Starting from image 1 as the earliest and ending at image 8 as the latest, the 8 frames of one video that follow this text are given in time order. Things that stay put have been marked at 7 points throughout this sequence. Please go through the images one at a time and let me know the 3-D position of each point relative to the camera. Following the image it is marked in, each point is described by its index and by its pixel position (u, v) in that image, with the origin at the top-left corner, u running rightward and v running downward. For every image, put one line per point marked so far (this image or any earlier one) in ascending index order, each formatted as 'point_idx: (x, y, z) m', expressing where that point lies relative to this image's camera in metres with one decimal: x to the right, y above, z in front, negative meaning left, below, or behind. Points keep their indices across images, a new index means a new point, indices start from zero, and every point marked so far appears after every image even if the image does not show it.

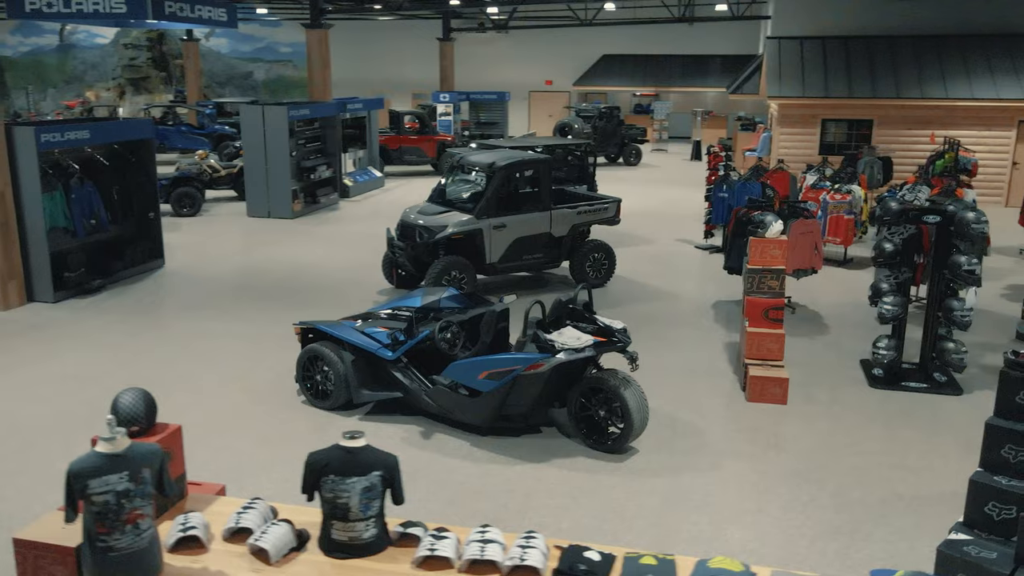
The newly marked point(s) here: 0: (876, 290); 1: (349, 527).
0: (+2.6, 0.0, +6.0) m
1: (-0.5, -0.7, +2.6) m
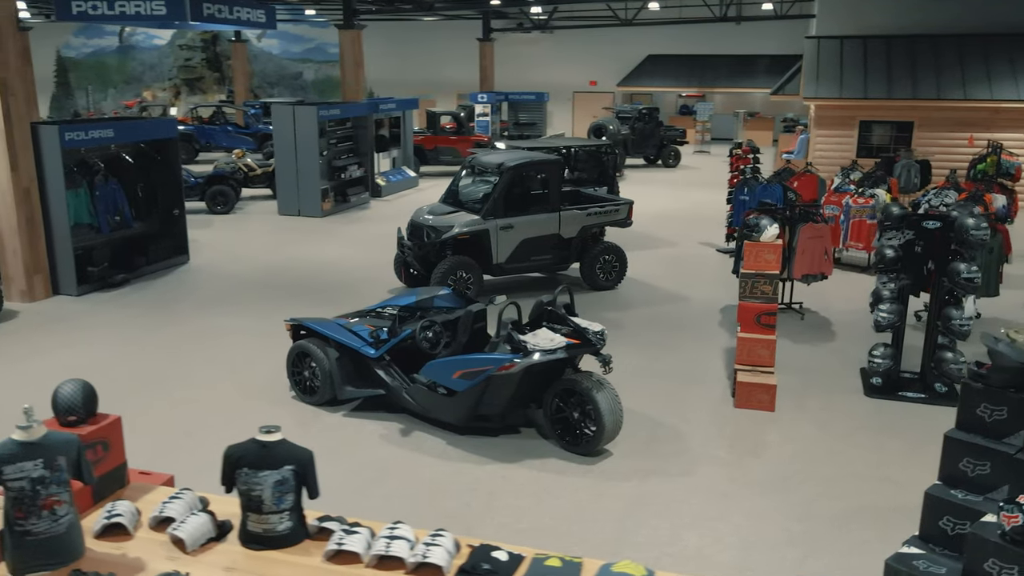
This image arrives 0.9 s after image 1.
0: (+2.5, -0.1, +5.8) m
1: (-0.8, -0.7, +2.7) m
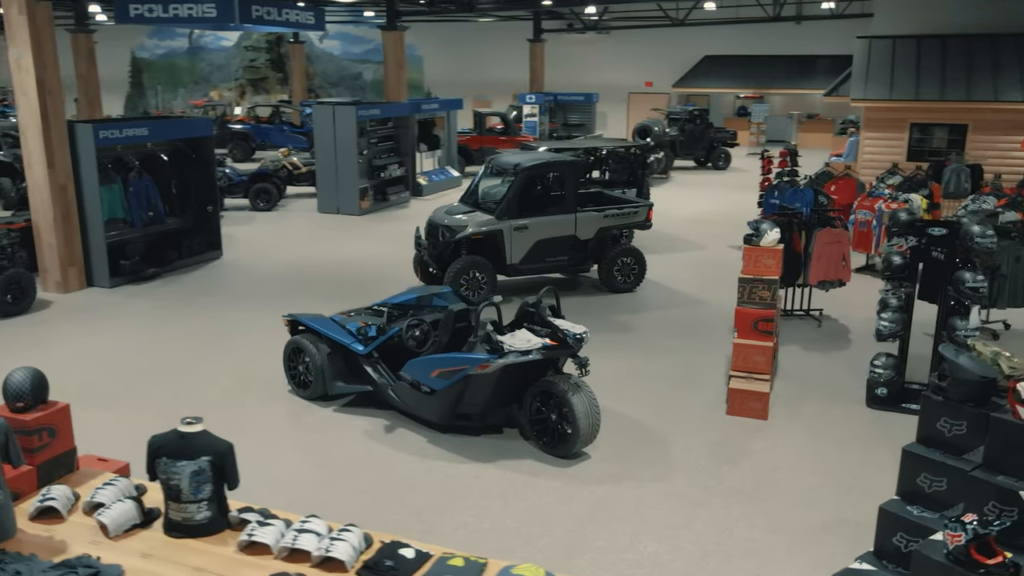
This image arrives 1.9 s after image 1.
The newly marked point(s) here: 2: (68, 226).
0: (+2.4, -0.1, +5.6) m
1: (-1.1, -0.7, +2.7) m
2: (-4.3, +0.6, +8.4) m
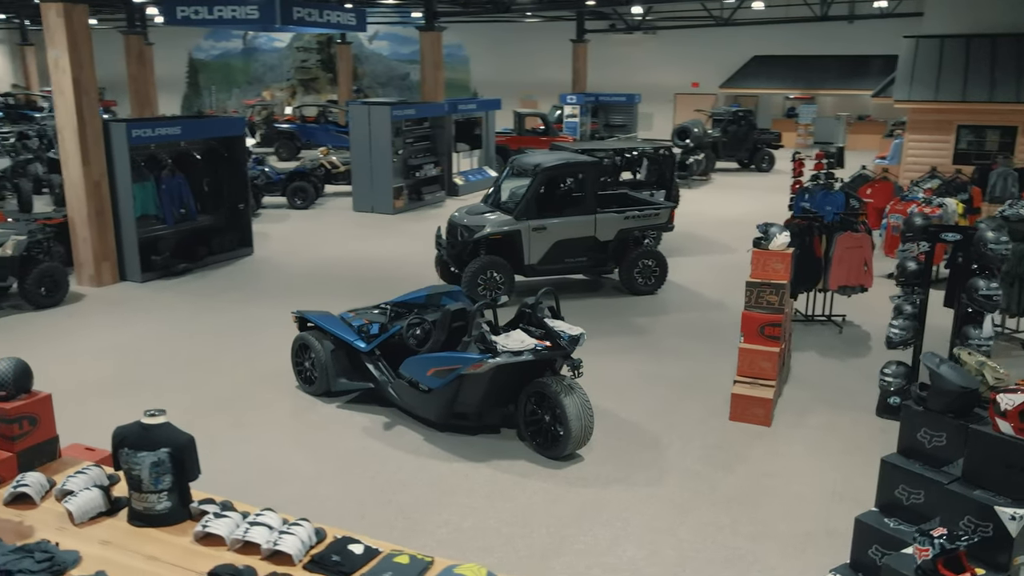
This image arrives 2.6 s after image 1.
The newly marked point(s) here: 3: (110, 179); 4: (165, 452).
0: (+2.5, -0.1, +5.5) m
1: (-1.2, -0.7, +2.8) m
2: (-4.1, +0.7, +8.7) m
3: (-4.1, +1.1, +8.7) m
4: (-1.1, -0.5, +2.8) m
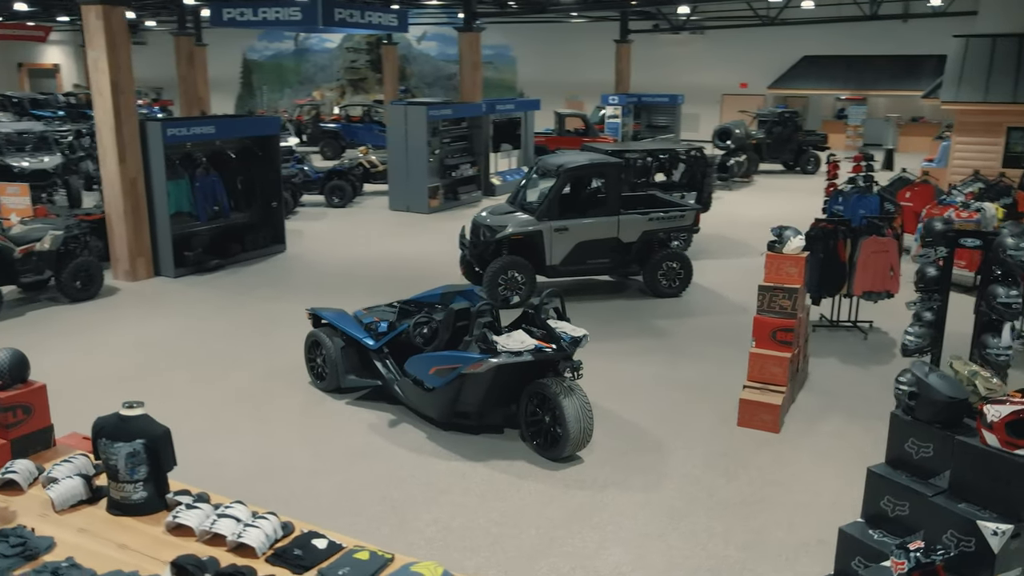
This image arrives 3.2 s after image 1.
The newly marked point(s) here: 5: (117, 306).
0: (+2.5, -0.2, +5.4) m
1: (-1.3, -0.7, +2.9) m
2: (-3.9, +0.7, +8.9) m
3: (-3.8, +1.2, +9.0) m
4: (-1.2, -0.5, +2.9) m
5: (-3.8, -0.2, +8.3) m
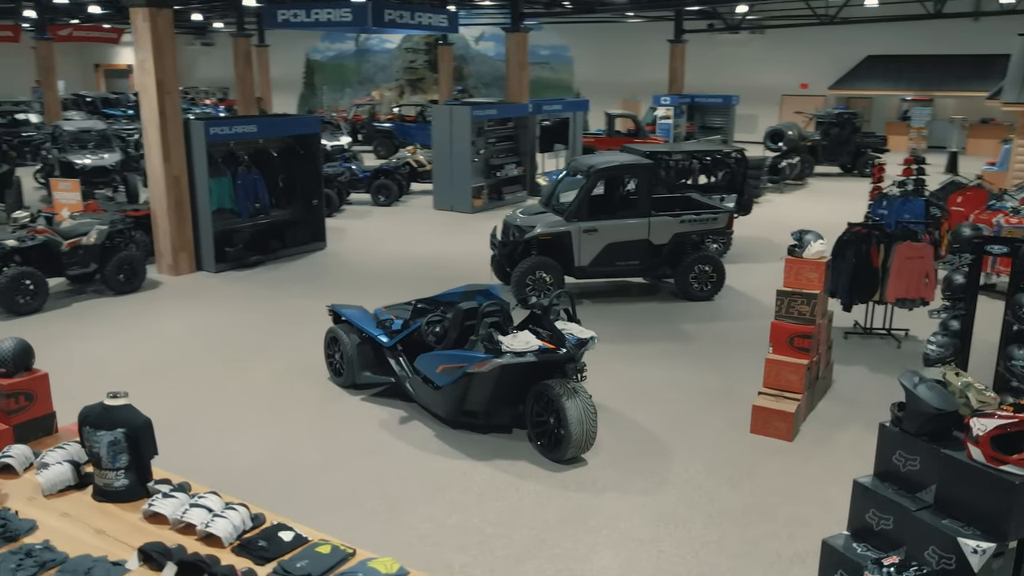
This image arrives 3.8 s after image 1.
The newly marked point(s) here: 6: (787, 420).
0: (+2.6, -0.2, +5.2) m
1: (-1.4, -0.6, +3.0) m
2: (-3.5, +0.8, +9.1) m
3: (-3.5, +1.2, +9.2) m
4: (-1.3, -0.5, +3.0) m
5: (-3.5, -0.1, +8.5) m
6: (+1.6, -0.8, +5.0) m
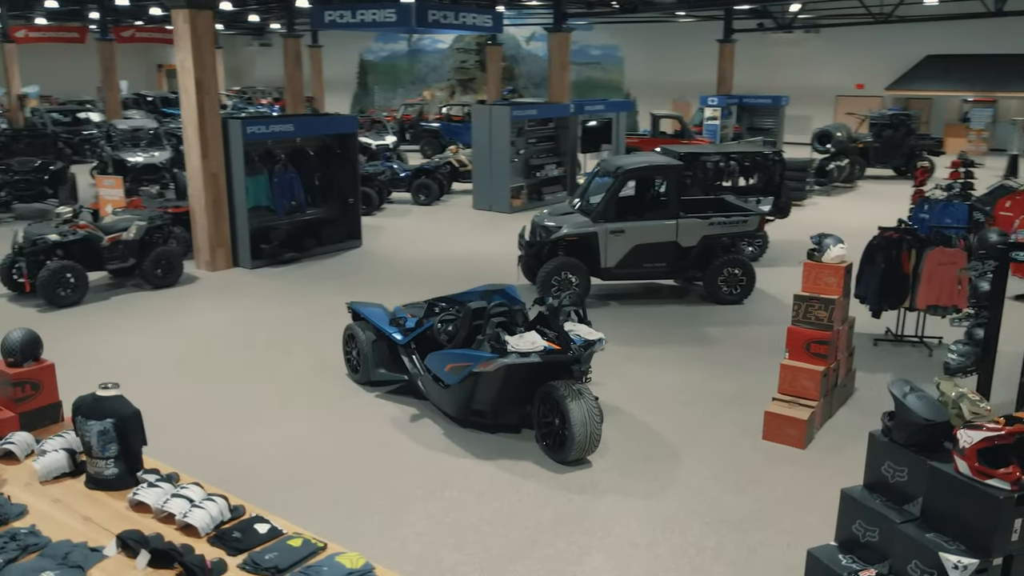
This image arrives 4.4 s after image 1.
0: (+2.6, -0.3, +5.0) m
1: (-1.5, -0.6, +3.1) m
2: (-3.2, +0.8, +9.4) m
3: (-3.1, +1.3, +9.4) m
4: (-1.4, -0.5, +3.0) m
5: (-3.2, -0.1, +8.7) m
6: (+1.7, -0.8, +4.9) m
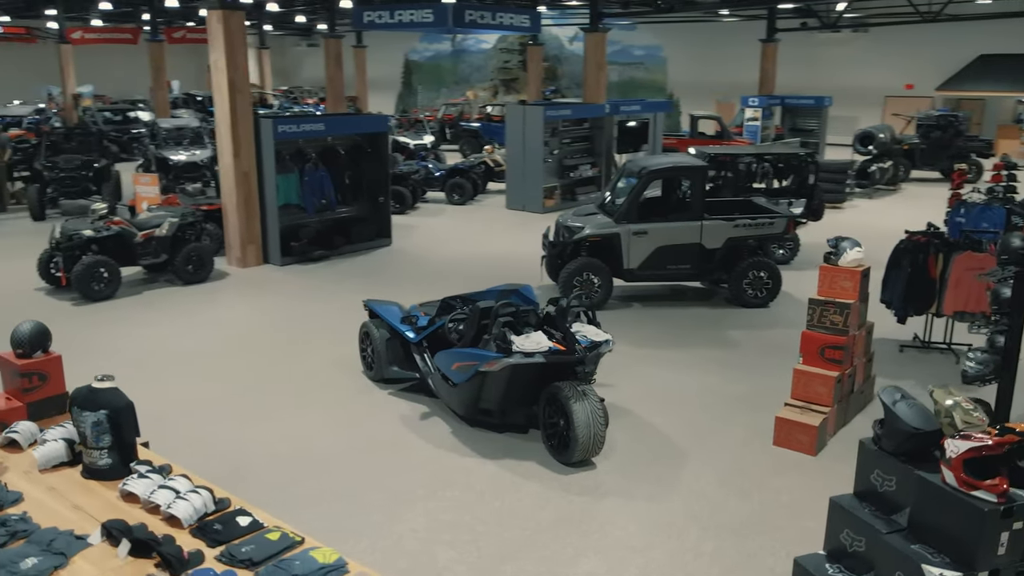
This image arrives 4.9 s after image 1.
0: (+2.7, -0.3, +4.9) m
1: (-1.6, -0.6, +3.2) m
2: (-2.9, +0.9, +9.5) m
3: (-2.8, +1.3, +9.6) m
4: (-1.5, -0.5, +3.1) m
5: (-3.0, 0.0, +8.9) m
6: (+1.7, -0.8, +4.8) m
